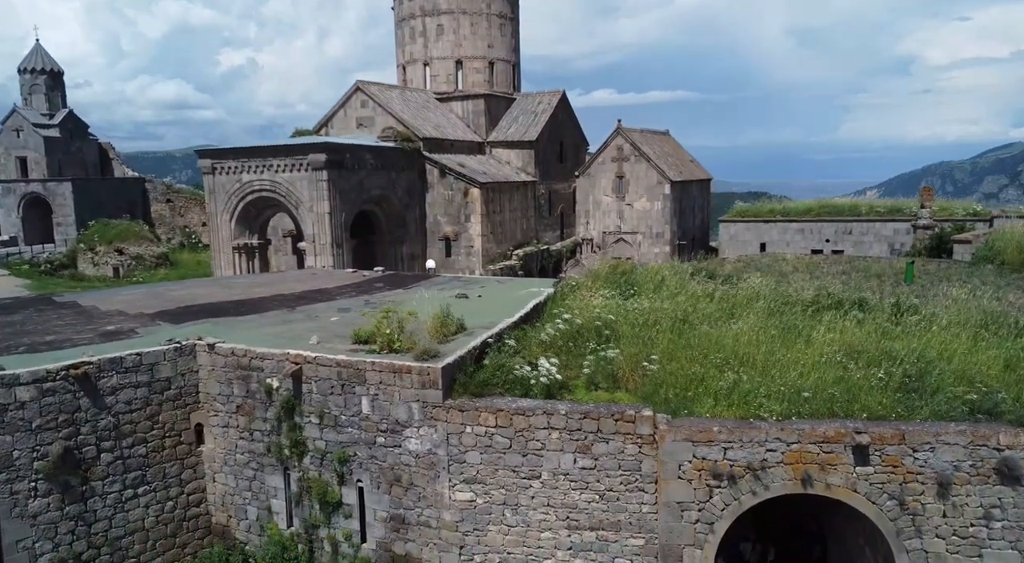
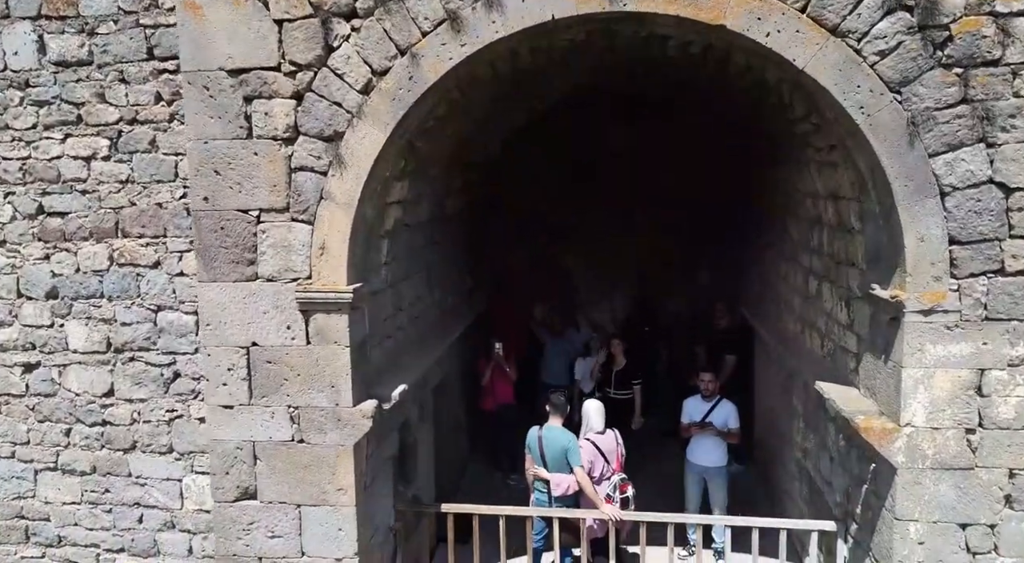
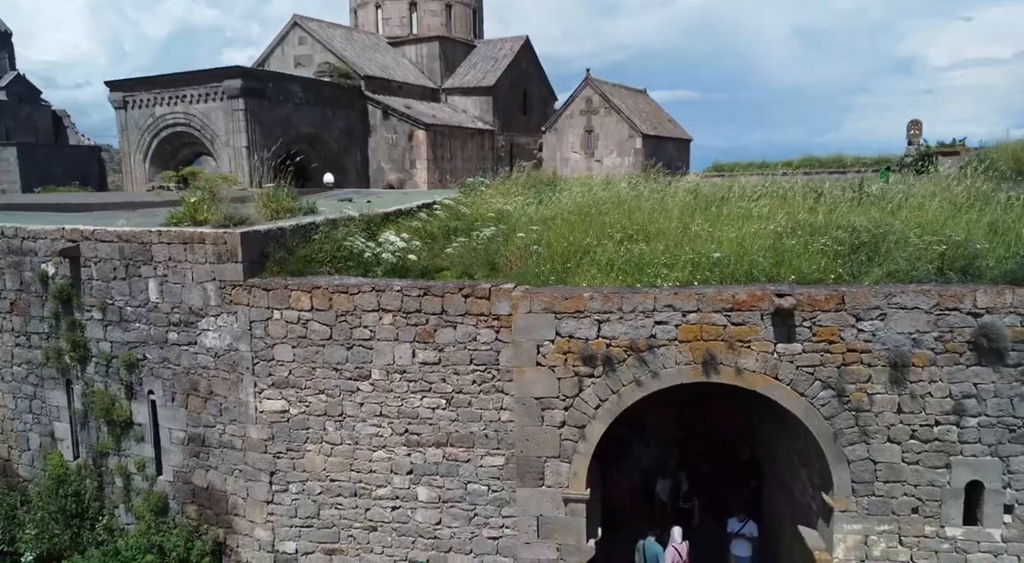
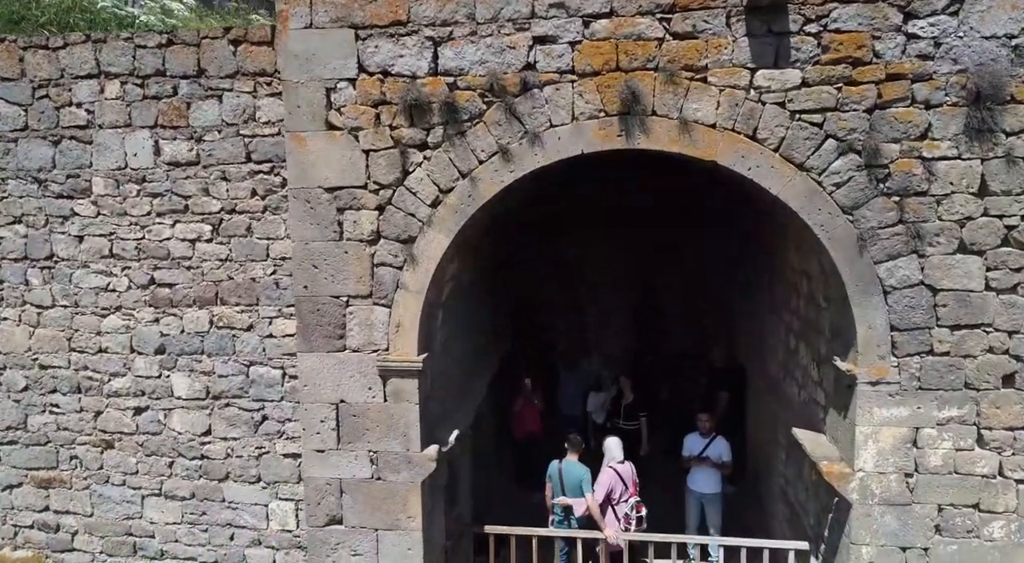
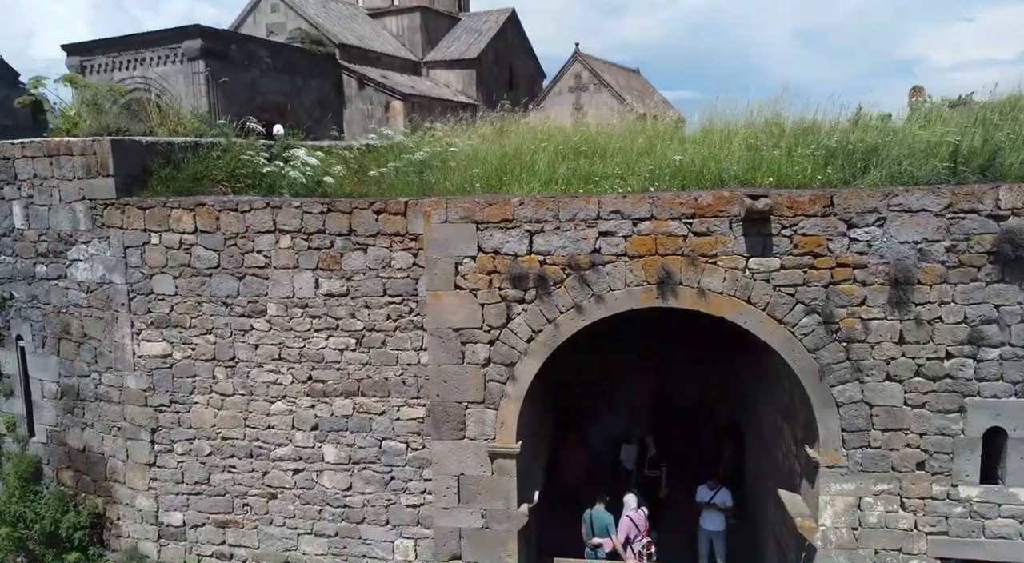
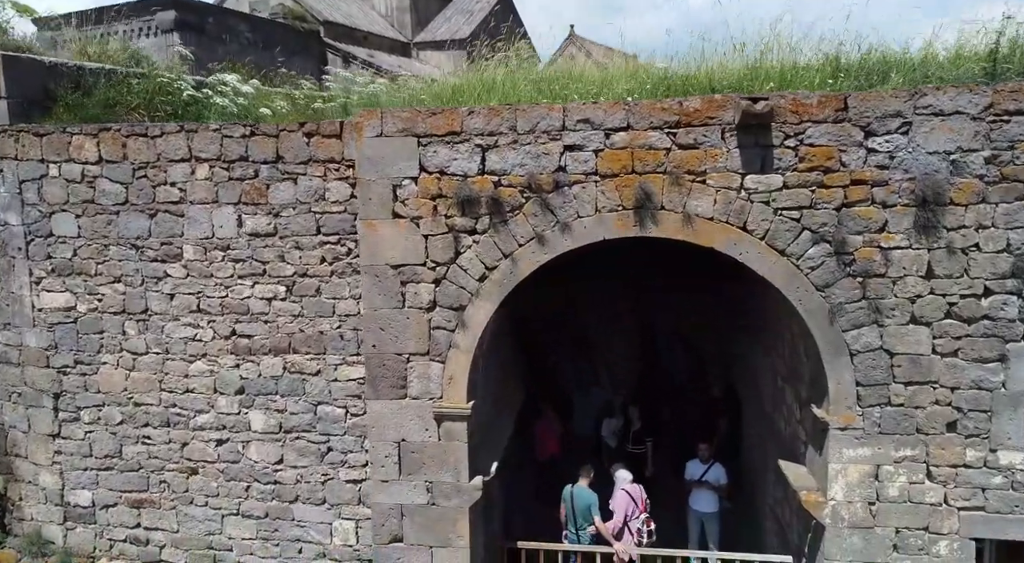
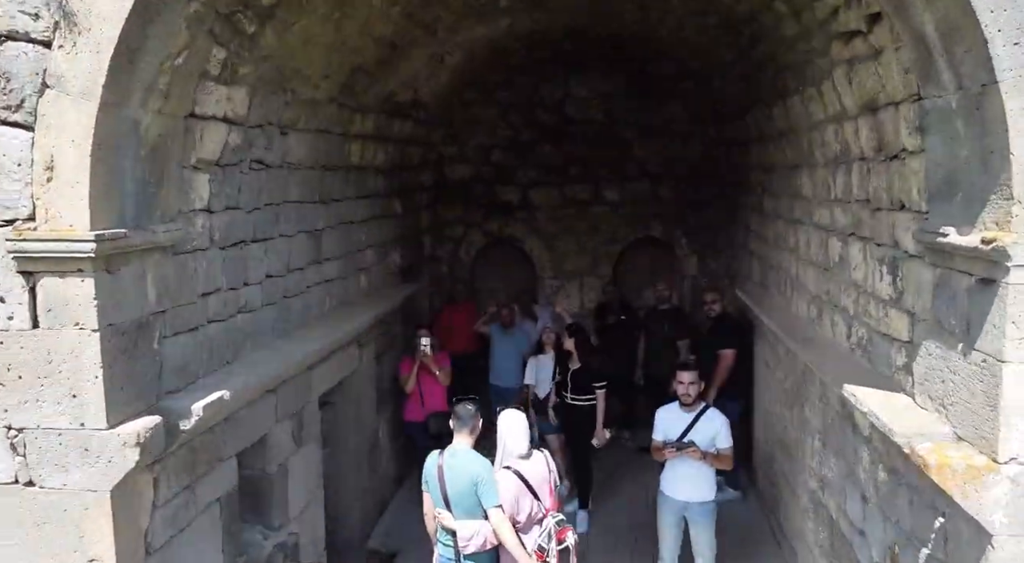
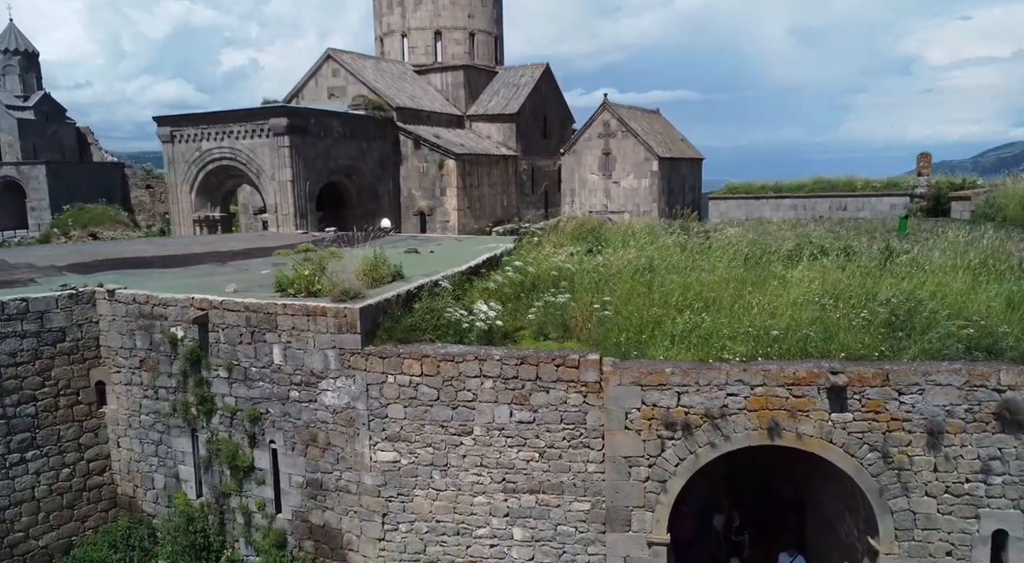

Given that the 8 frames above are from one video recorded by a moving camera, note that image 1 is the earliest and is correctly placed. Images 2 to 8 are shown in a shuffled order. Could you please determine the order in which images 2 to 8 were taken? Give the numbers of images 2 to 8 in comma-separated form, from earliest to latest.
8, 3, 5, 6, 4, 2, 7
